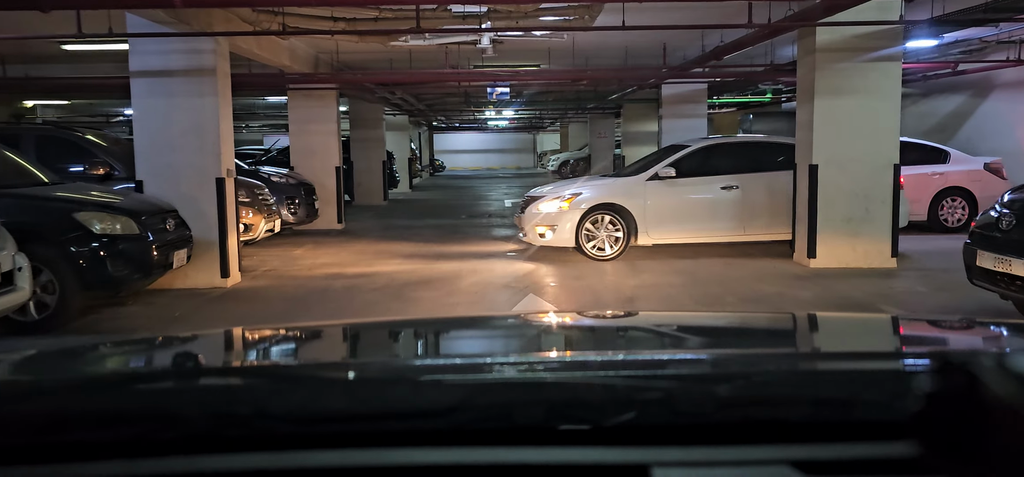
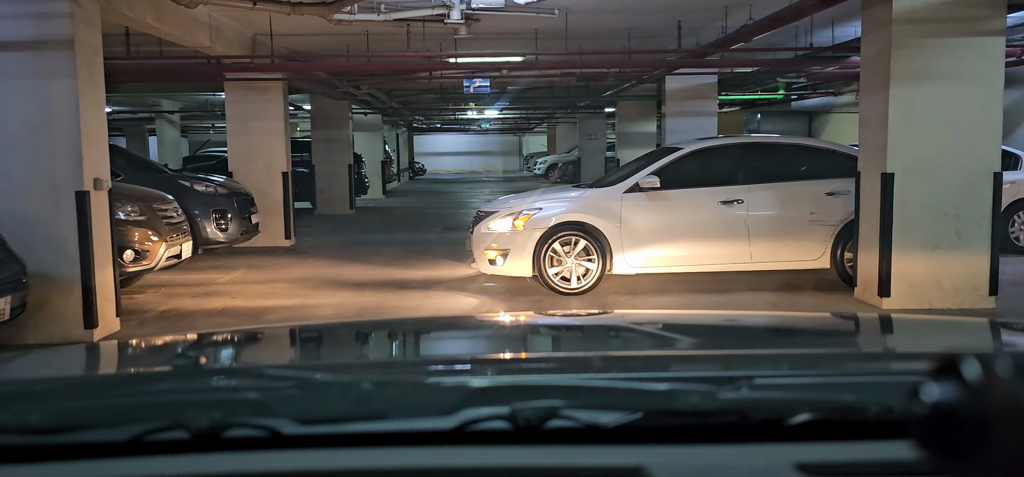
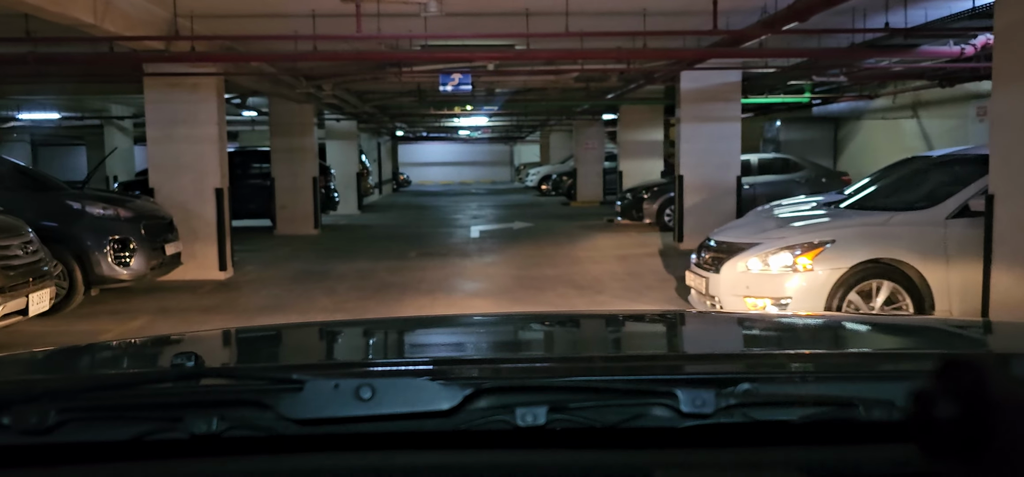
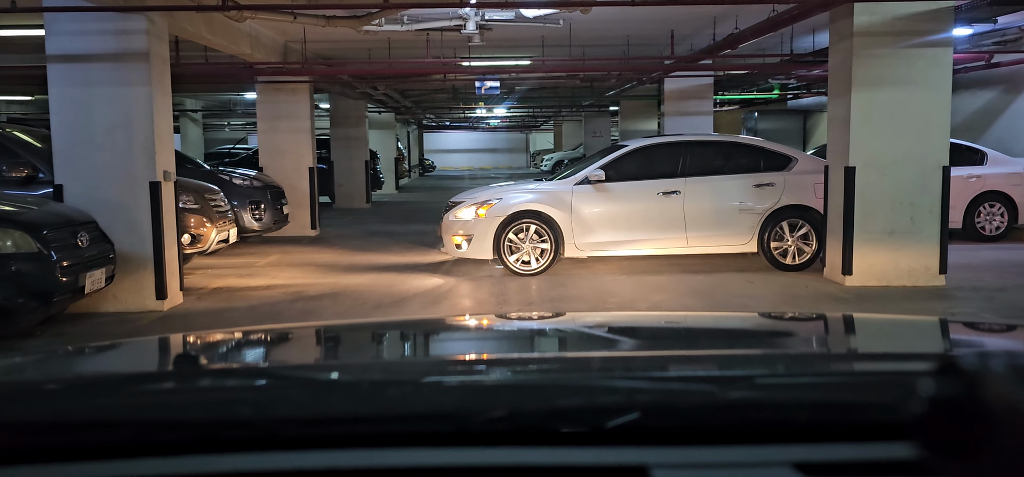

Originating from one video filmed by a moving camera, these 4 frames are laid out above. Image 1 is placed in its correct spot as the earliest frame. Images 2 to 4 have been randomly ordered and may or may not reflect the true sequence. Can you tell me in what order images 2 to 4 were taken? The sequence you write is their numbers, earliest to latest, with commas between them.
4, 2, 3
